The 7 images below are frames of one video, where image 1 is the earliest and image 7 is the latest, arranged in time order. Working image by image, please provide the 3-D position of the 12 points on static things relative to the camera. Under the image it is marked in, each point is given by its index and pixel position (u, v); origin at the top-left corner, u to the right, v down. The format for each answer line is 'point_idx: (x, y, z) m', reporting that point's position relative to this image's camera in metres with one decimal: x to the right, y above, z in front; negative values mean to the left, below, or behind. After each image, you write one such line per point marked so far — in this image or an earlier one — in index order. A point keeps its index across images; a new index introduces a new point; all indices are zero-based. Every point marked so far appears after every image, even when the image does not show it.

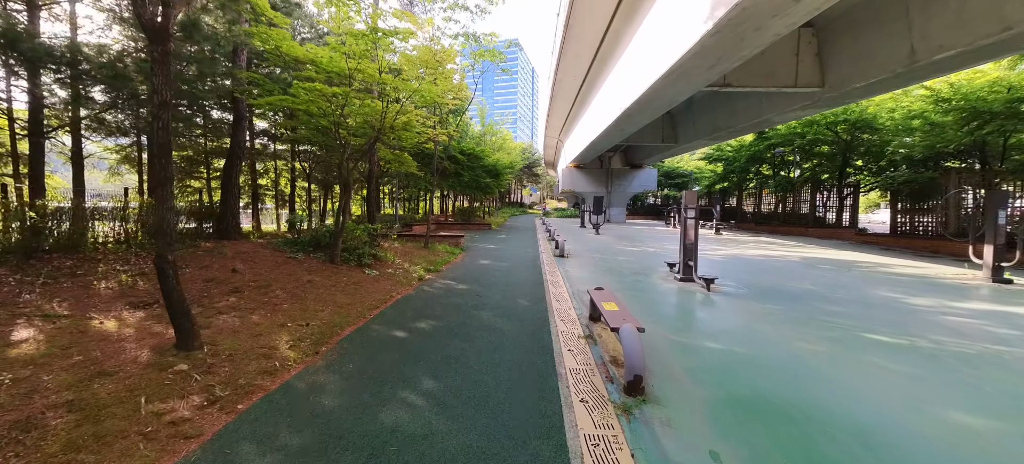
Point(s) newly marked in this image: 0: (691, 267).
0: (+3.3, -0.7, +6.1) m
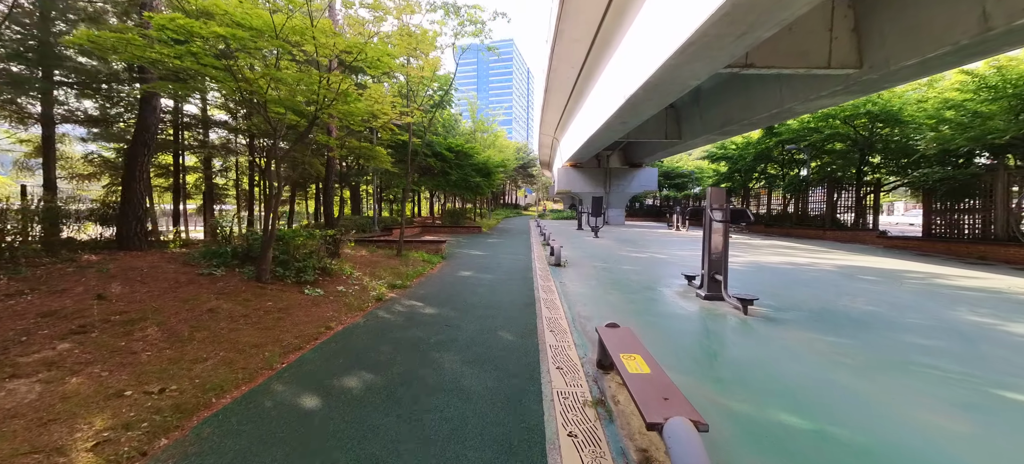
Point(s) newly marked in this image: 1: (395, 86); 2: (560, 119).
0: (+3.1, -0.7, +4.9) m
1: (-3.5, +4.4, +10.0) m
2: (+2.5, +6.0, +17.8) m
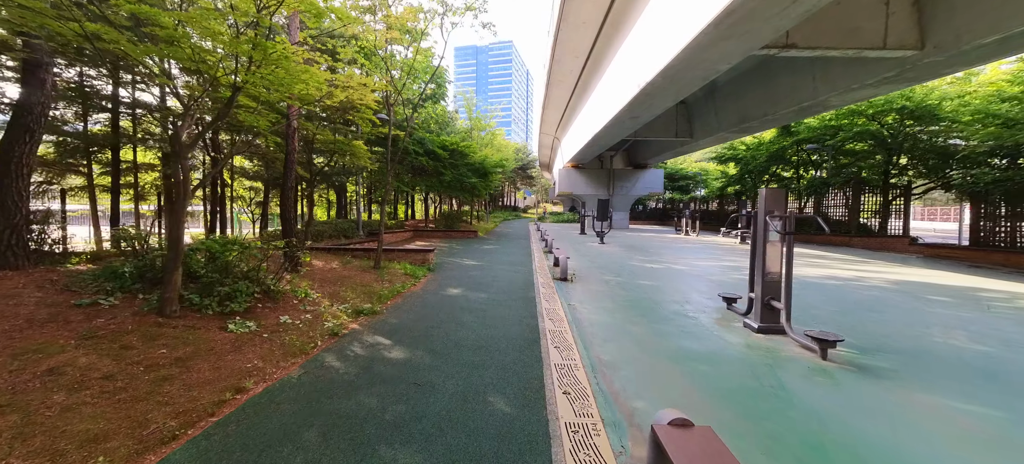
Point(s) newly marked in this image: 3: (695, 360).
0: (+3.0, -0.9, +3.8) m
1: (-3.6, +4.2, +9.0) m
2: (+2.5, +5.8, +16.8) m
3: (+1.8, -1.2, +3.3) m
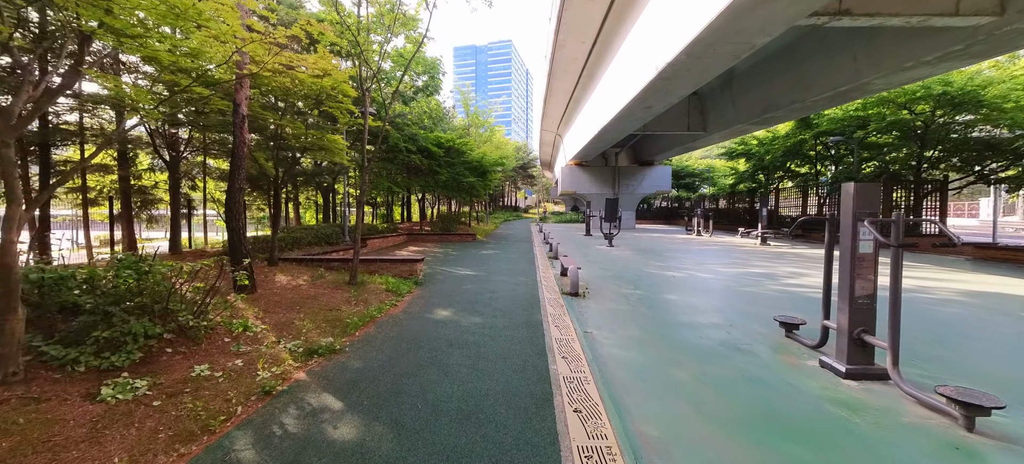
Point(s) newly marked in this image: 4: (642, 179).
0: (+3.0, -1.0, +2.9) m
1: (-3.6, +4.1, +8.0) m
2: (+2.4, +5.7, +15.8) m
3: (+1.8, -1.3, +2.3) m
4: (+7.8, +3.2, +19.9) m
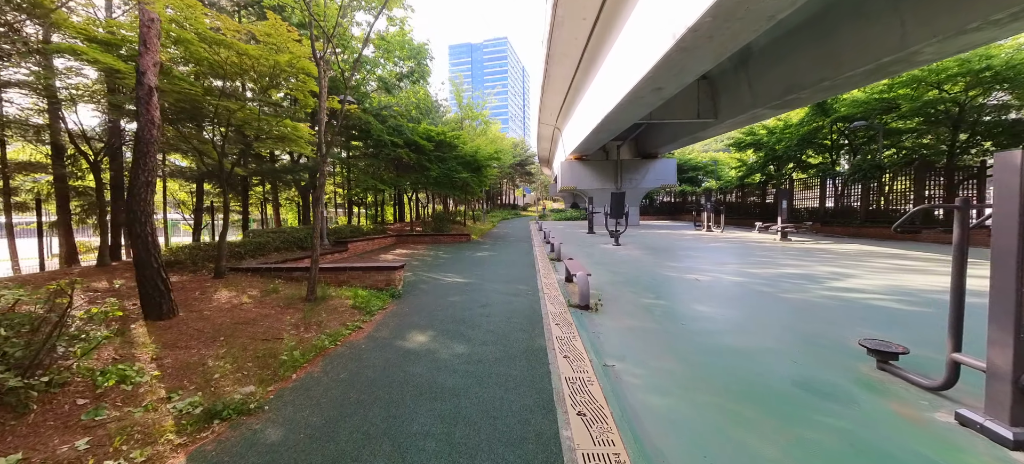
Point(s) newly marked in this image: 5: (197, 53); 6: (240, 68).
0: (+3.0, -0.9, +1.9) m
1: (-3.7, +4.0, +7.0) m
2: (+2.2, +5.8, +14.8) m
3: (+1.8, -1.3, +1.3) m
4: (+7.6, +3.4, +18.9) m
5: (-4.6, +2.6, +4.9) m
6: (-4.3, +2.6, +5.2) m
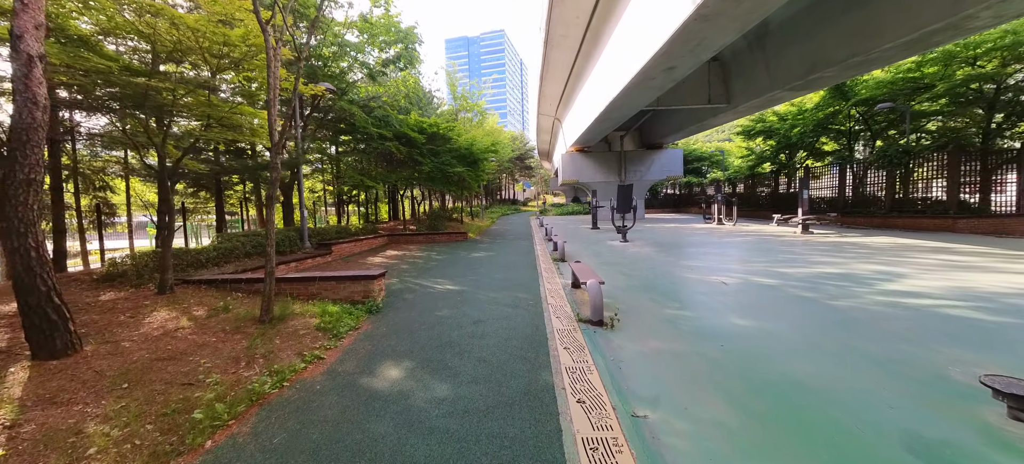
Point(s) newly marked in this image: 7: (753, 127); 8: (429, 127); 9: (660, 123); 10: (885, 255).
0: (+3.0, -0.9, +1.1) m
1: (-3.8, +4.0, +6.2) m
2: (+2.1, +6.0, +13.9) m
3: (+1.7, -1.4, +0.6) m
4: (+7.6, +3.7, +18.1) m
5: (-4.7, +2.5, +4.1) m
6: (-4.4, +2.5, +4.4) m
7: (+12.2, +5.3, +16.9) m
8: (-2.7, +3.5, +11.1) m
9: (+7.1, +5.3, +16.1) m
10: (+7.4, -0.4, +6.7) m
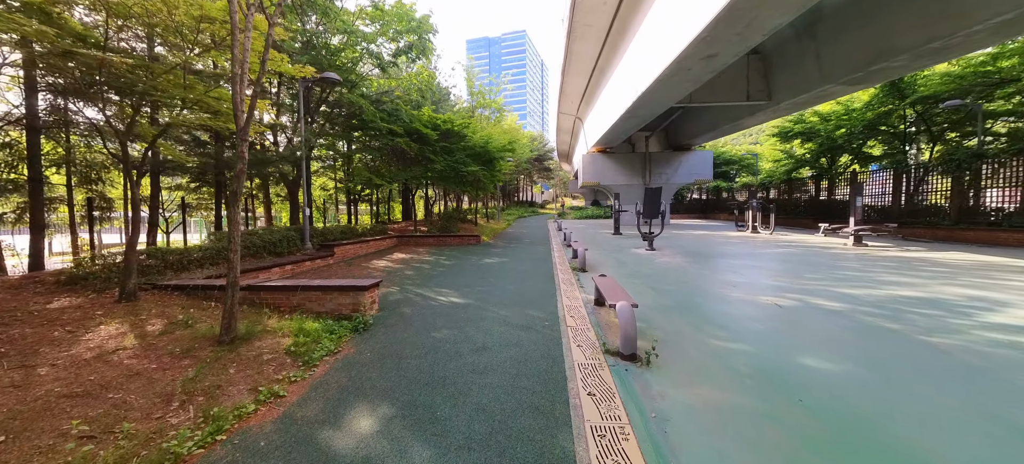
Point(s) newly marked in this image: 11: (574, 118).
0: (+2.9, -1.1, +0.3) m
1: (-3.5, +4.0, +5.7) m
2: (+2.9, +5.8, +13.1) m
3: (+1.7, -1.5, -0.2) m
4: (+8.5, +3.3, +17.0) m
5: (-4.5, +2.6, +3.7) m
6: (-4.2, +2.5, +4.0) m
7: (+13.1, +4.9, +15.7) m
8: (-2.2, +3.4, +10.5) m
9: (+8.0, +4.9, +15.1) m
10: (+7.7, -0.7, +5.6) m
11: (+3.2, +5.9, +17.1) m
